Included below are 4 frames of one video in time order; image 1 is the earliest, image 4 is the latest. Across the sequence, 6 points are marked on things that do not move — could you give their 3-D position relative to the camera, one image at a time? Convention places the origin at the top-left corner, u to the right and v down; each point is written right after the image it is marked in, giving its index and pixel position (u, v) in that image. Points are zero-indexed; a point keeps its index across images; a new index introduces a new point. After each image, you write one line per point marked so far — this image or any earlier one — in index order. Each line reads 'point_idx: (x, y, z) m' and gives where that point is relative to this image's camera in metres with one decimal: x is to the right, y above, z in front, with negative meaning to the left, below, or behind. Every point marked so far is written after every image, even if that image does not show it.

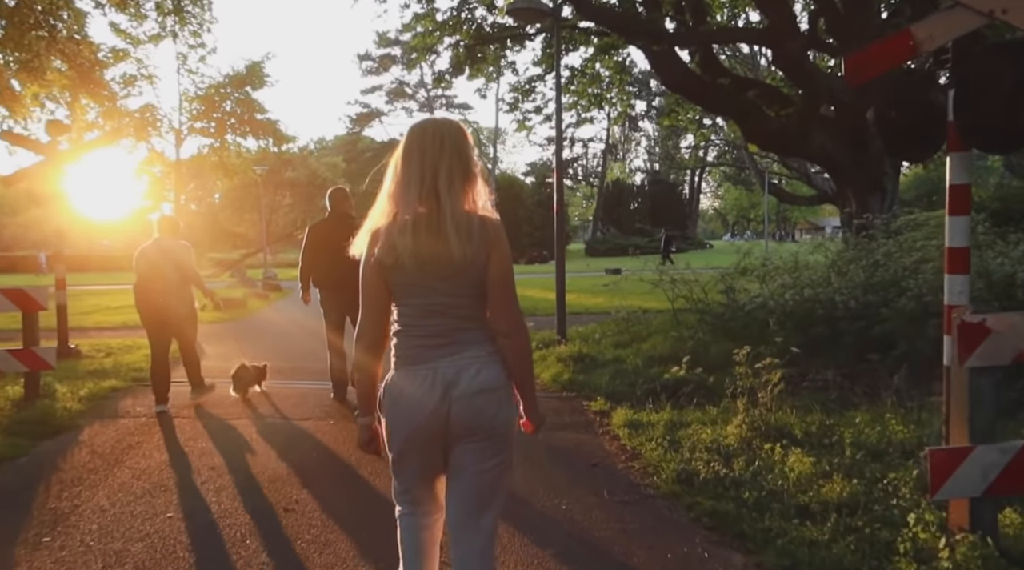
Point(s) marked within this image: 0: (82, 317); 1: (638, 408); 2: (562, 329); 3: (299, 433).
0: (-6.1, -0.4, +12.2) m
1: (+1.2, -1.2, +8.4) m
2: (+0.8, -0.7, +12.1) m
3: (-2.0, -1.3, +8.1) m
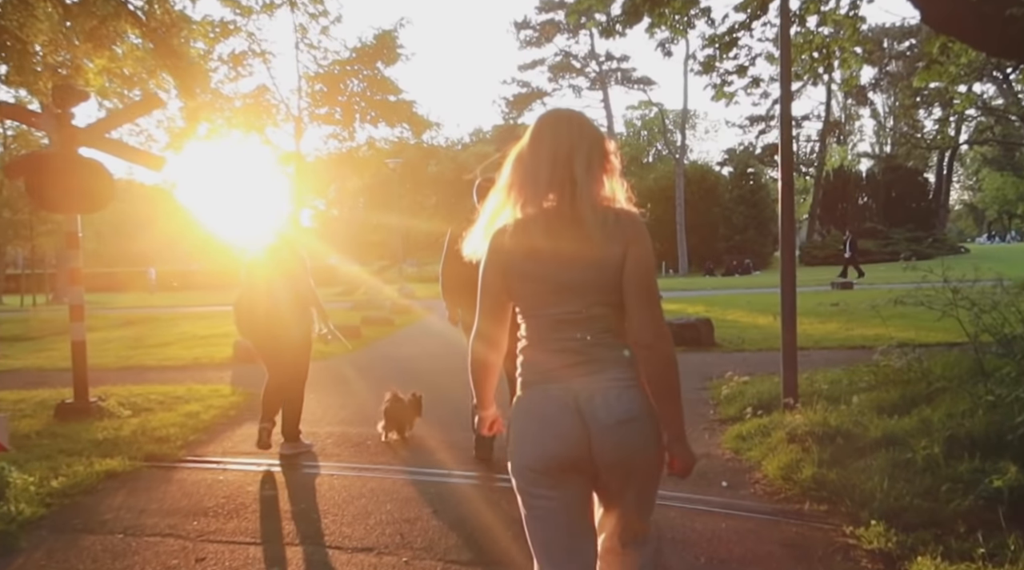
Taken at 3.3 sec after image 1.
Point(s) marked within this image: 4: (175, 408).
0: (-4.0, -0.7, +9.7) m
1: (+2.3, -1.4, +4.4) m
2: (+2.6, -1.0, +8.1) m
3: (-0.9, -1.6, +4.8) m
4: (-2.9, -1.1, +7.4) m
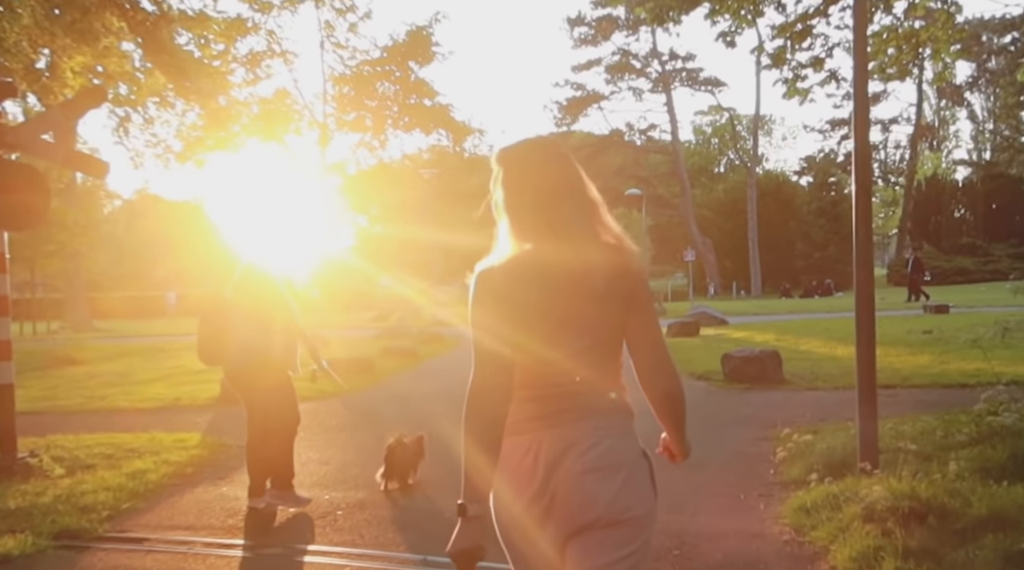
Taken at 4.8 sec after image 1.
0: (-3.8, -1.0, +8.7) m
1: (+2.0, -1.6, +2.9) m
2: (+2.7, -1.2, +6.5) m
3: (-1.1, -1.8, +3.5) m
4: (-2.9, -1.3, +6.4) m
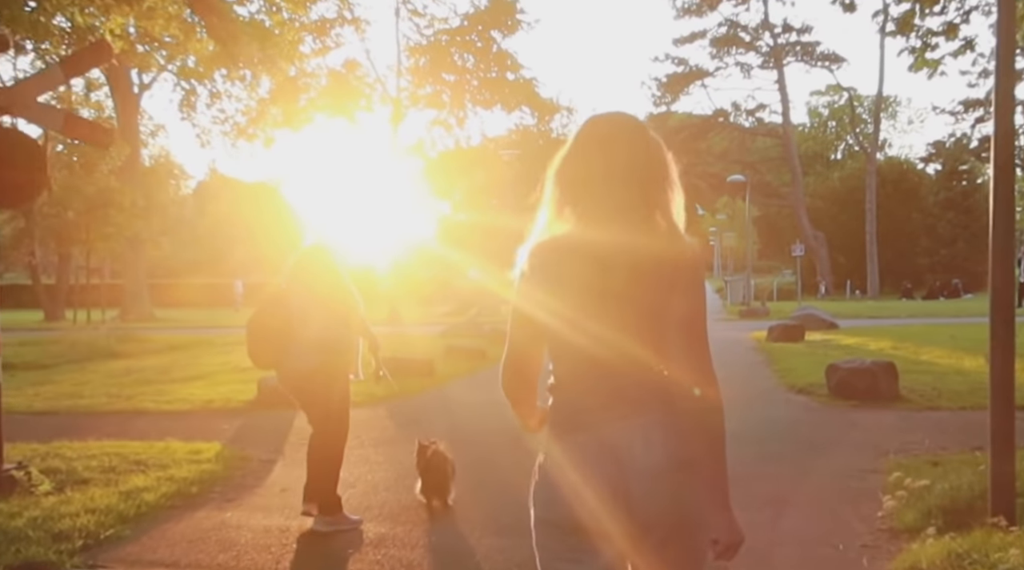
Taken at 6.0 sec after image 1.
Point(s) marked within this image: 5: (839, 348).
0: (-3.2, -0.9, +8.1) m
1: (+1.8, -1.8, +1.6) m
2: (+3.0, -1.3, +5.2) m
3: (-1.2, -1.8, +2.7) m
4: (-2.6, -1.3, +5.7) m
5: (+5.3, -1.0, +14.1) m
